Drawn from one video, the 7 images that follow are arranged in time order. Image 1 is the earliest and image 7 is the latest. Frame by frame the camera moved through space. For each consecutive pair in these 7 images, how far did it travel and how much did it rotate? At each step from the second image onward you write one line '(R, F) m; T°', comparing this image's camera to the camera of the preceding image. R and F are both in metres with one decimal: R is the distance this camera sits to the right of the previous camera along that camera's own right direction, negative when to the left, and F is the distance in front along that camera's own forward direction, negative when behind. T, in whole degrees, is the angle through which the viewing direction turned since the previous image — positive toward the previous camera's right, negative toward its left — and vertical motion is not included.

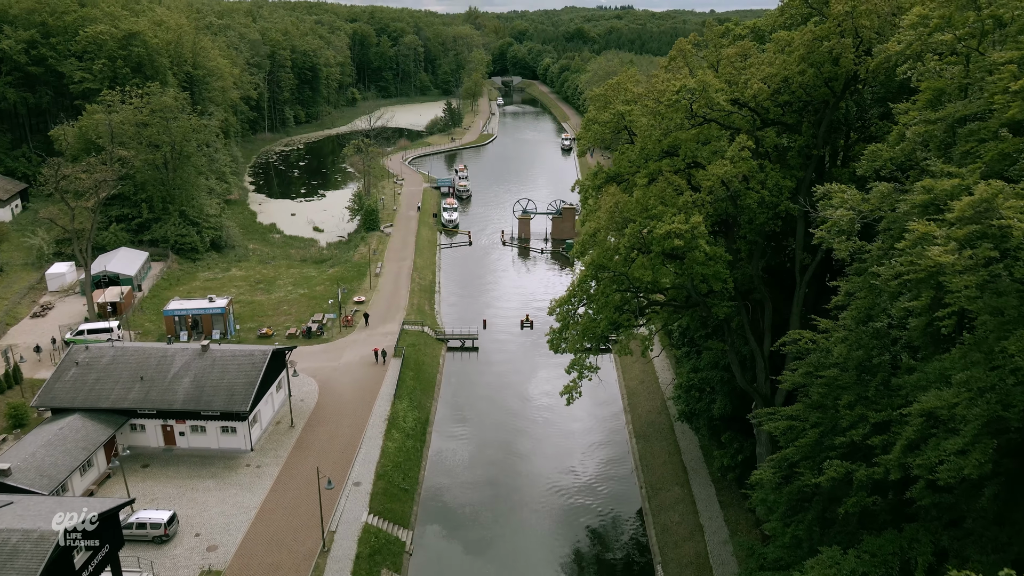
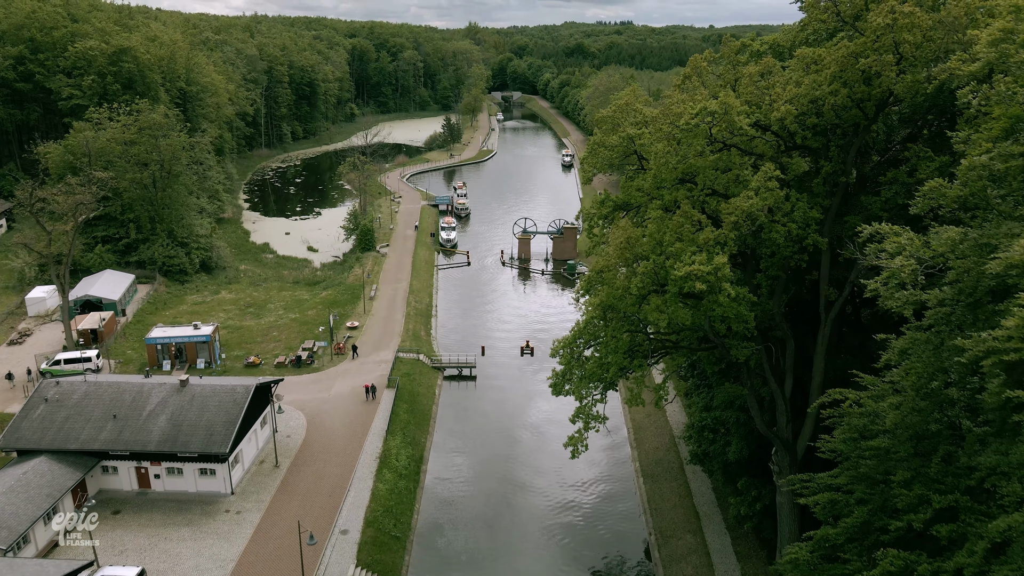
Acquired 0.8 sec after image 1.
(0.0, +2.0) m; 0°
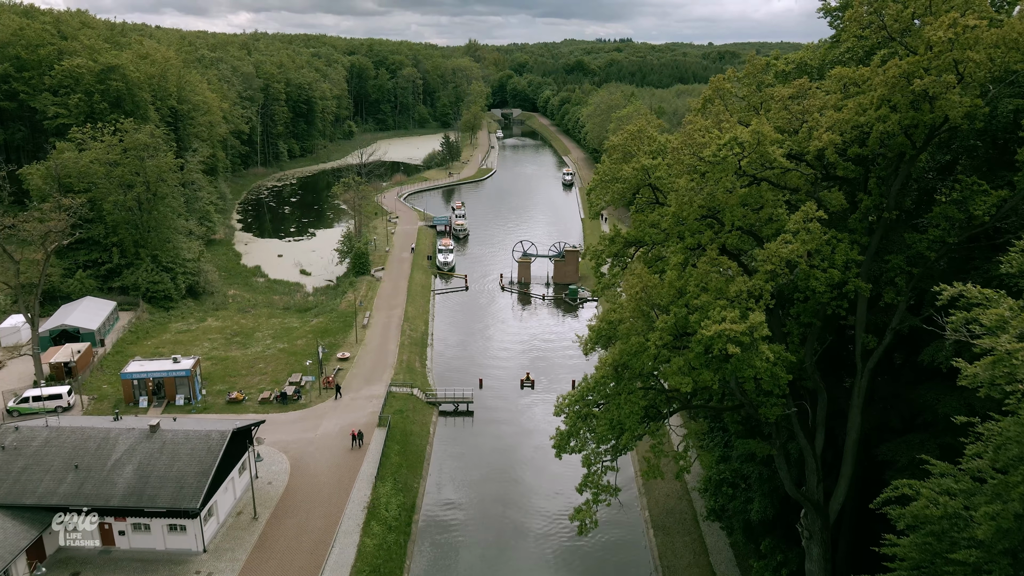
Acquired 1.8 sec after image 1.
(0.0, +2.4) m; 0°
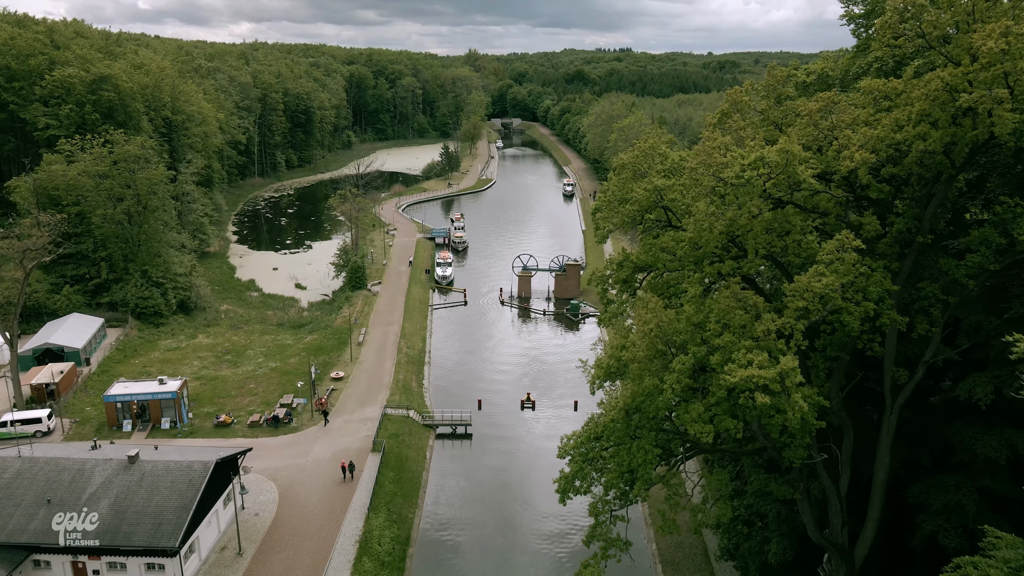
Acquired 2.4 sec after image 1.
(0.0, +1.5) m; 0°
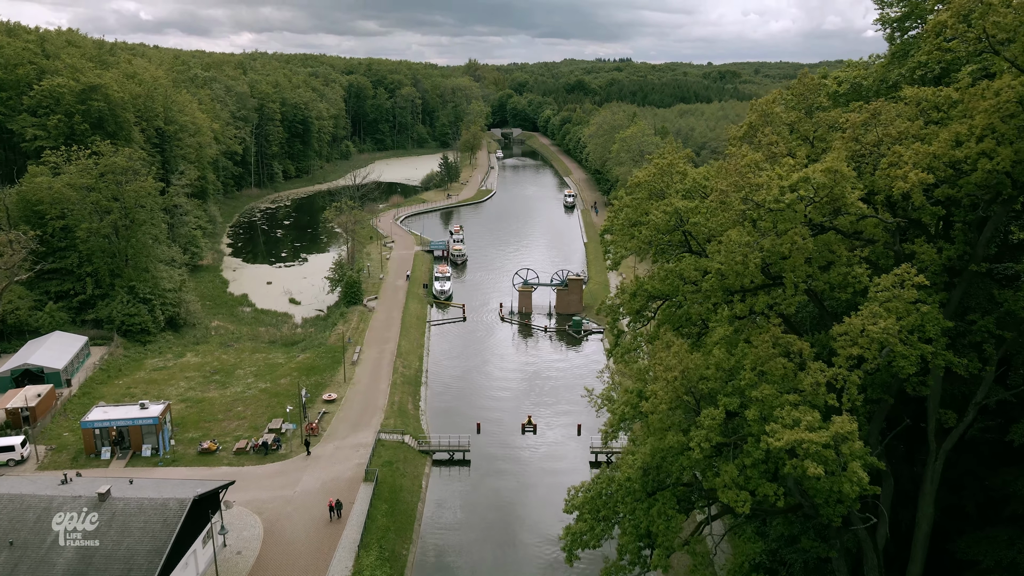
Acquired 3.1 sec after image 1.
(0.0, +1.8) m; 0°
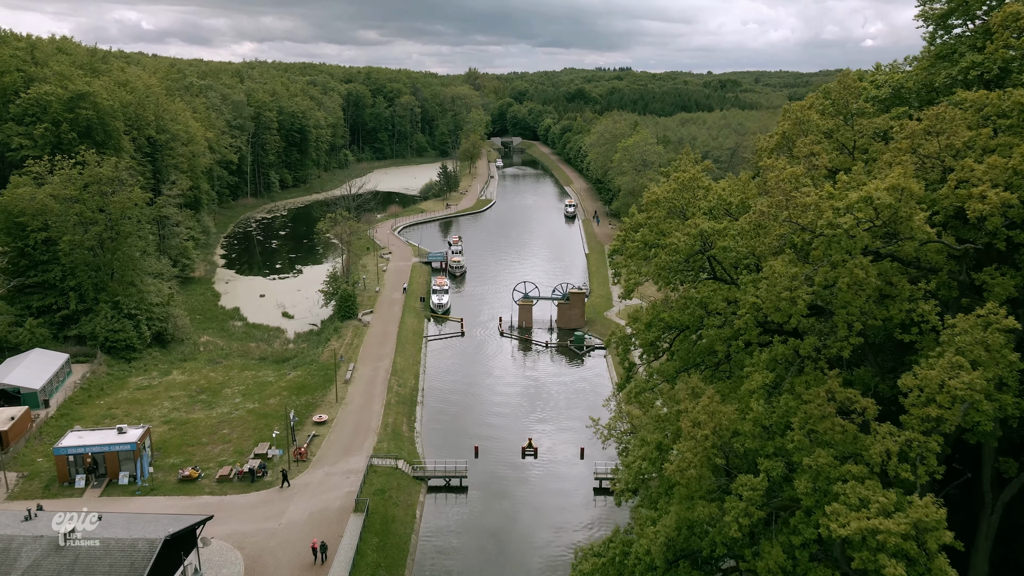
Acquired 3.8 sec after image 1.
(0.0, +1.9) m; 0°
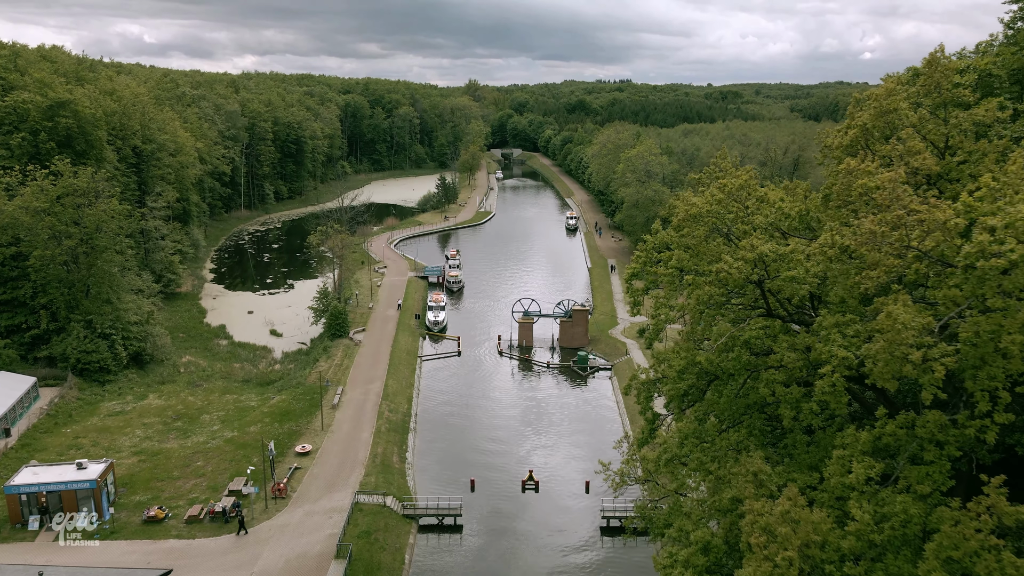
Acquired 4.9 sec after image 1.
(+0.1, +2.9) m; 0°
